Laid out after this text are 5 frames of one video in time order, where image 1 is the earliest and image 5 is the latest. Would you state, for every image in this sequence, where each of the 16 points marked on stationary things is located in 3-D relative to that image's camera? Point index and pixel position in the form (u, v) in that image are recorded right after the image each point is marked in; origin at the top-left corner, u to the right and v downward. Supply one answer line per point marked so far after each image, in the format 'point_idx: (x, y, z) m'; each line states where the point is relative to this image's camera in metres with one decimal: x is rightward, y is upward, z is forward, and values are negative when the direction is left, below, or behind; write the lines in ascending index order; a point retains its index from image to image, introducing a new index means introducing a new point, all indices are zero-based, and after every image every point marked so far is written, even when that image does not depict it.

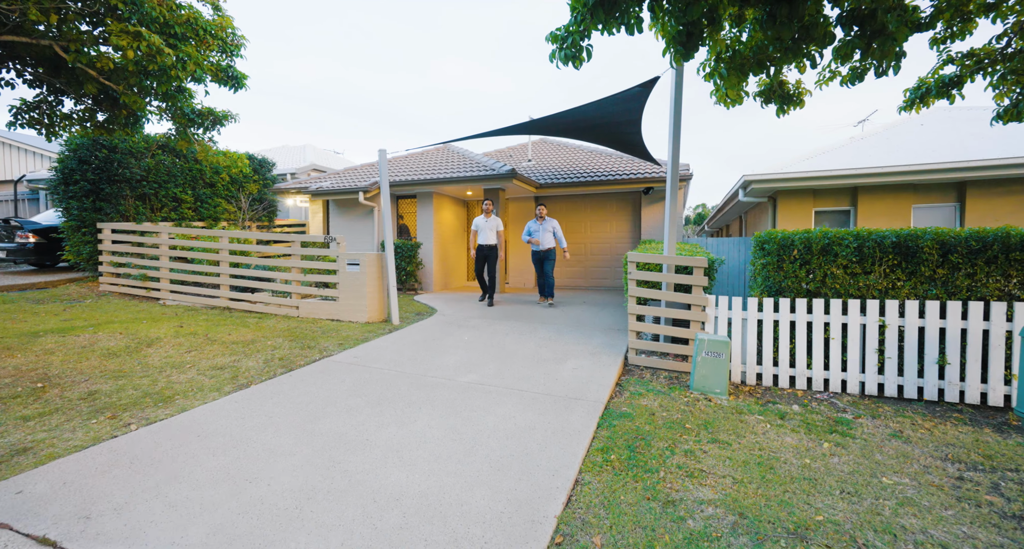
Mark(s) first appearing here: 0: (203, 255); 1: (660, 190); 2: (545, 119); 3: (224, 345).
0: (-4.9, +0.3, +6.9) m
1: (+3.2, +1.8, +9.3) m
2: (+0.5, +2.3, +6.5) m
3: (-3.1, -0.8, +4.7) m
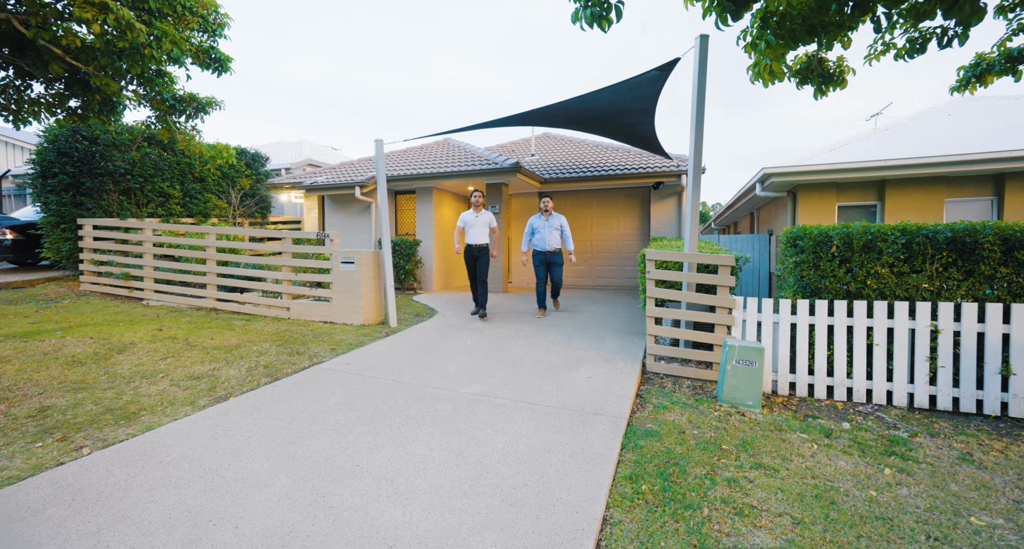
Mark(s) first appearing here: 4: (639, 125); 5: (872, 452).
0: (-4.8, +0.3, +6.5) m
1: (+3.2, +1.8, +8.9) m
2: (+0.5, +2.3, +6.1) m
3: (-3.0, -0.8, +4.3) m
4: (+2.0, +2.3, +6.9) m
5: (+2.3, -1.1, +2.8) m
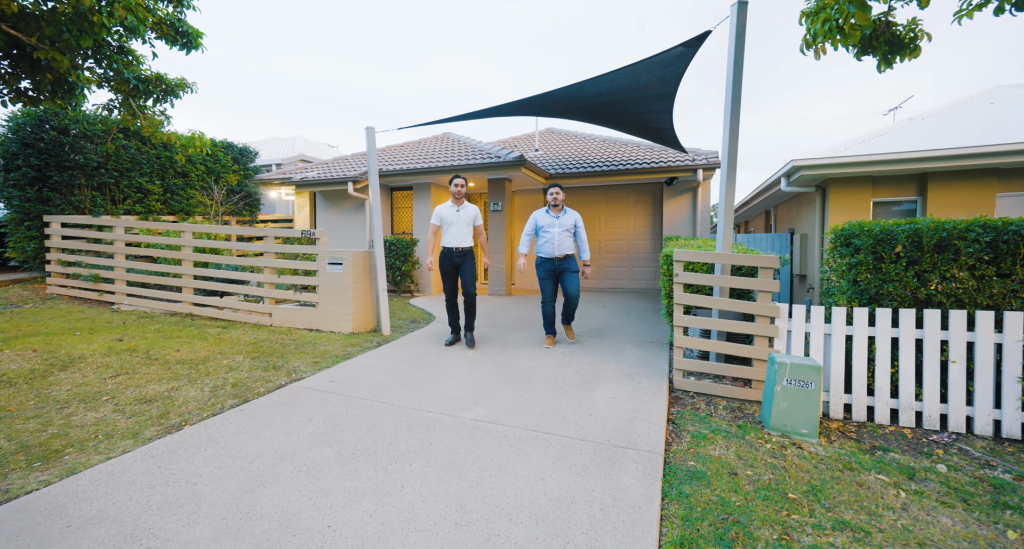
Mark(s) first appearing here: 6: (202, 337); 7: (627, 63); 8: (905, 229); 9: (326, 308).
0: (-4.8, +0.3, +6.0) m
1: (+3.3, +1.8, +8.4) m
2: (+0.6, +2.3, +5.5) m
3: (-2.9, -0.8, +3.7) m
4: (+2.1, +2.3, +6.3) m
5: (+2.4, -1.2, +2.2) m
6: (-3.3, -0.7, +4.7) m
7: (+1.3, +2.3, +4.9) m
8: (+2.9, +0.3, +3.2) m
9: (-2.2, -0.4, +5.2) m
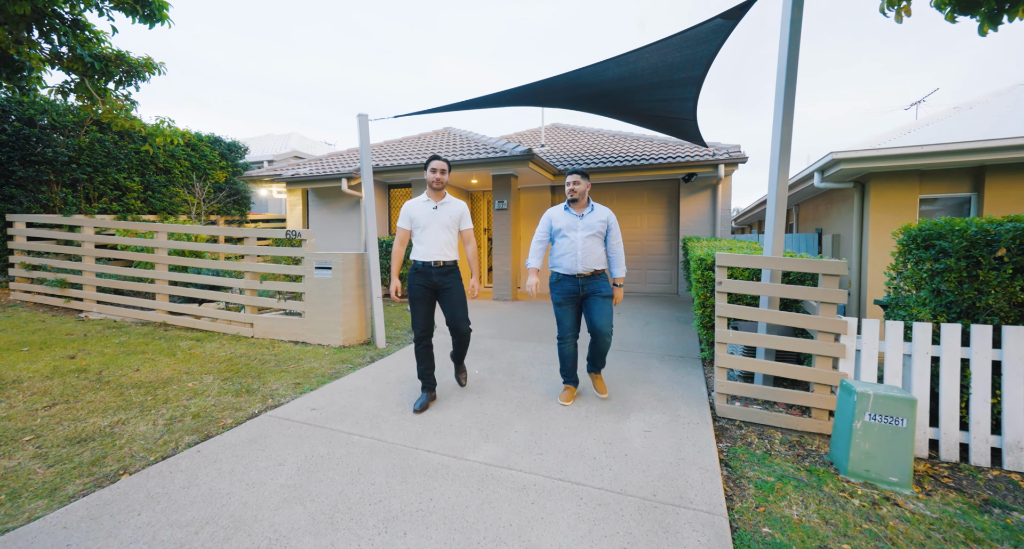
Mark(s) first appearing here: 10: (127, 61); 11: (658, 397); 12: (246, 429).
0: (-4.6, +0.2, +5.4) m
1: (+3.4, +1.7, +7.8) m
2: (+0.7, +2.2, +4.9) m
3: (-2.8, -0.8, +3.2) m
4: (+2.2, +2.2, +5.7) m
5: (+2.5, -1.2, +1.6) m
6: (-3.2, -0.7, +4.1) m
7: (+1.4, +2.3, +4.3) m
8: (+3.0, +0.3, +2.6) m
9: (-2.1, -0.5, +4.7) m
10: (-4.1, +2.3, +4.7) m
11: (+1.1, -1.0, +3.5) m
12: (-1.7, -1.0, +2.8) m
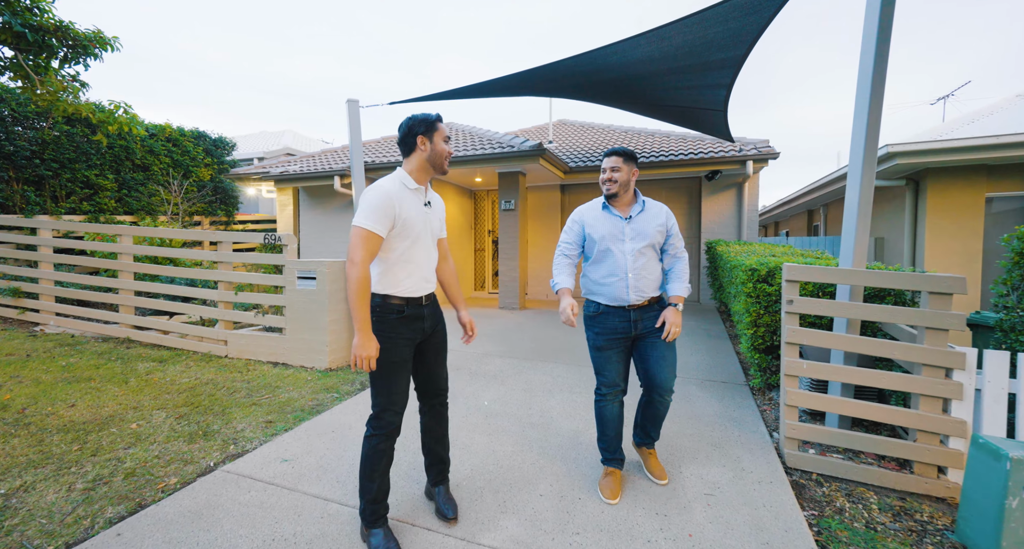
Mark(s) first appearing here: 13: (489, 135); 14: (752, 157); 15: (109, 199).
0: (-4.5, +0.1, +4.7) m
1: (+3.5, +1.6, +7.1) m
2: (+0.8, +2.1, +4.3) m
3: (-2.7, -0.9, +2.5) m
4: (+2.3, +2.1, +5.1) m
5: (+2.6, -1.3, +1.0) m
6: (-3.1, -0.8, +3.5) m
7: (+1.5, +2.2, +3.6) m
8: (+3.1, +0.2, +2.0) m
9: (-2.0, -0.6, +4.0) m
10: (-4.0, +2.2, +4.1) m
11: (+1.3, -1.1, +2.8) m
12: (-1.6, -1.1, +2.2) m
13: (-0.4, +2.5, +7.7) m
14: (+3.7, +1.8, +6.7) m
15: (-6.9, +1.3, +7.5) m
